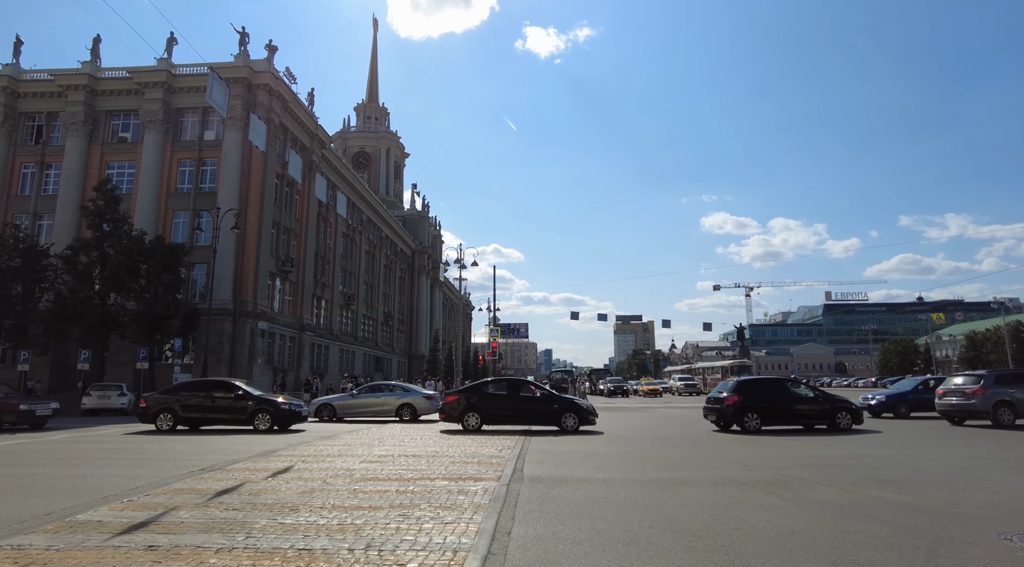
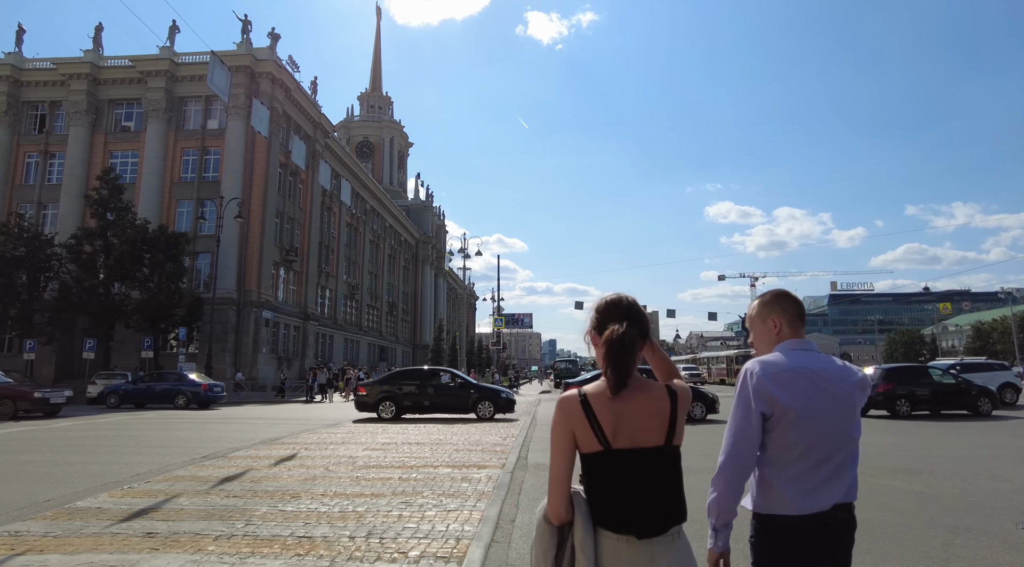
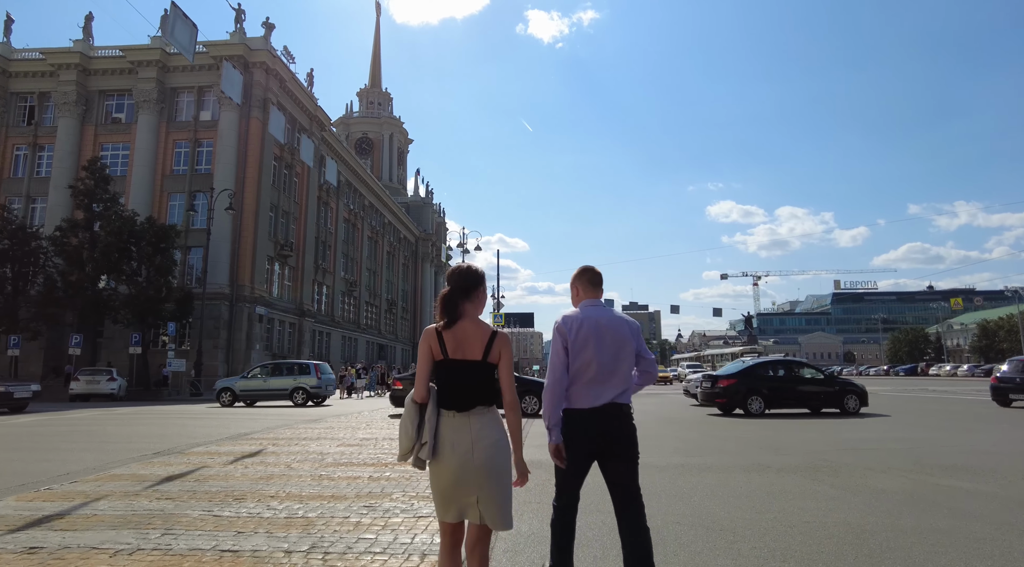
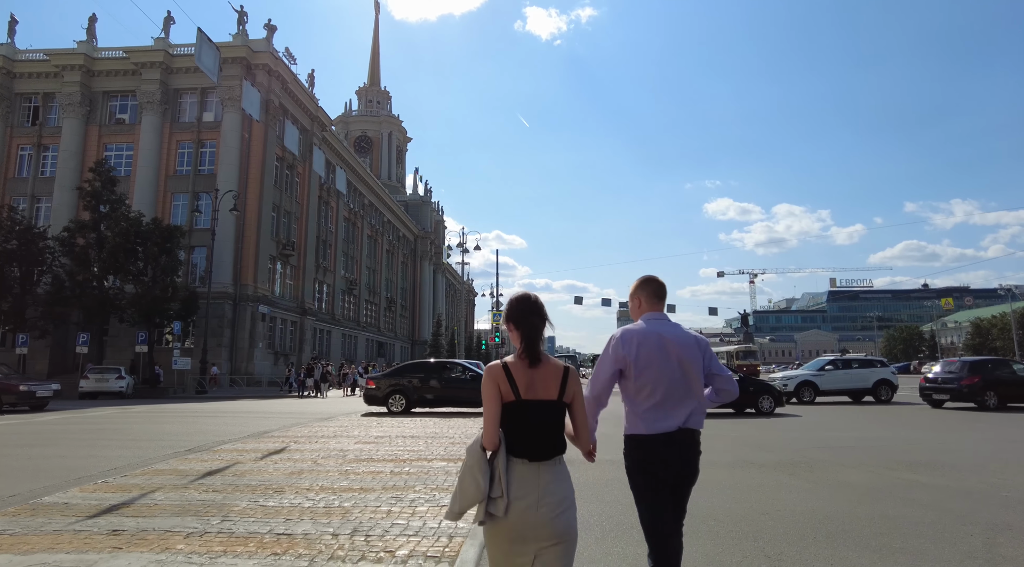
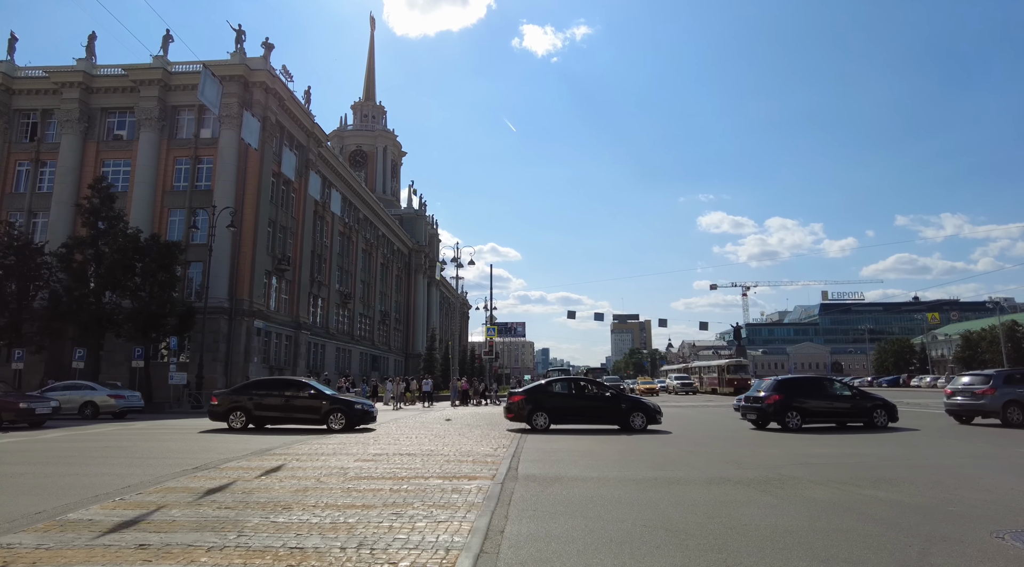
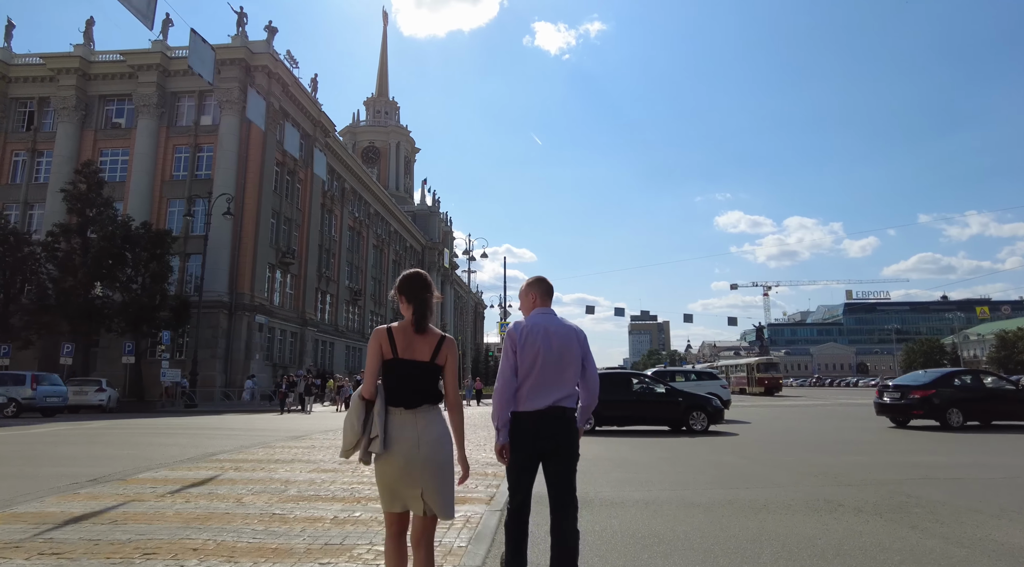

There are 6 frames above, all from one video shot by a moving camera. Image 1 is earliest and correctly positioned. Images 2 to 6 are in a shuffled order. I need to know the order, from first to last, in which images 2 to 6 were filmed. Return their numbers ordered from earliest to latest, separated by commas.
5, 2, 4, 3, 6
